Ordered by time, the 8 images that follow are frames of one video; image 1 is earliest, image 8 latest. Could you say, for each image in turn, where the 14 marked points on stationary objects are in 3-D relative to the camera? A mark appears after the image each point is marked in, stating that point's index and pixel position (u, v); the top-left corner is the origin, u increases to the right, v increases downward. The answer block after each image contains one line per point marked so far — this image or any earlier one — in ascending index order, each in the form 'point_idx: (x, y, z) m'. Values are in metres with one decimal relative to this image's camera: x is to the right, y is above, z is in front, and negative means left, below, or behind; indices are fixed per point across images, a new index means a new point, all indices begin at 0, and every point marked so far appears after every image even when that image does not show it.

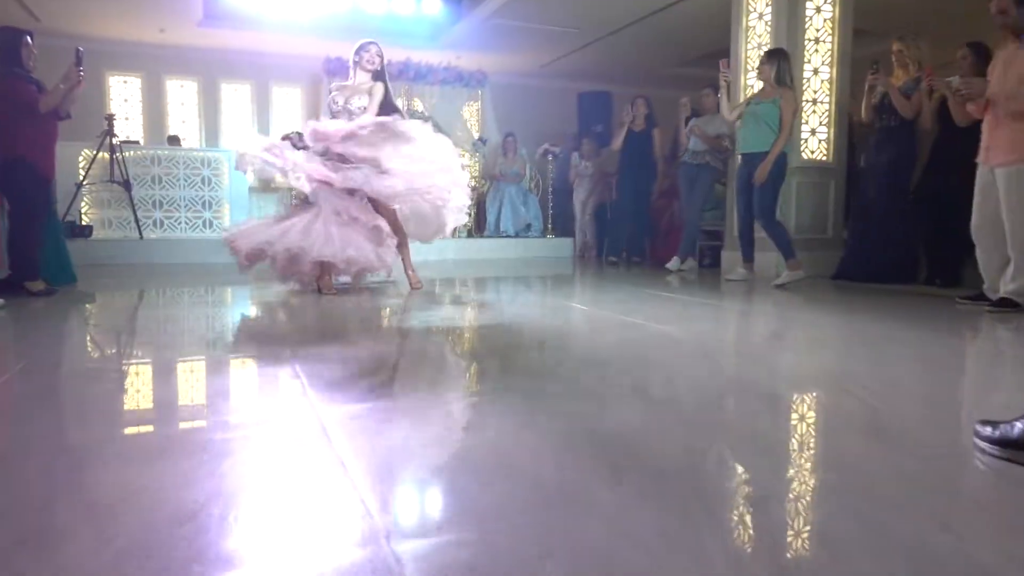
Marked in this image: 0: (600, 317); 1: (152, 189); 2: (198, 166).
0: (+0.4, -0.1, +3.4) m
1: (-3.6, +1.0, +7.3) m
2: (-3.2, +1.2, +7.4) m
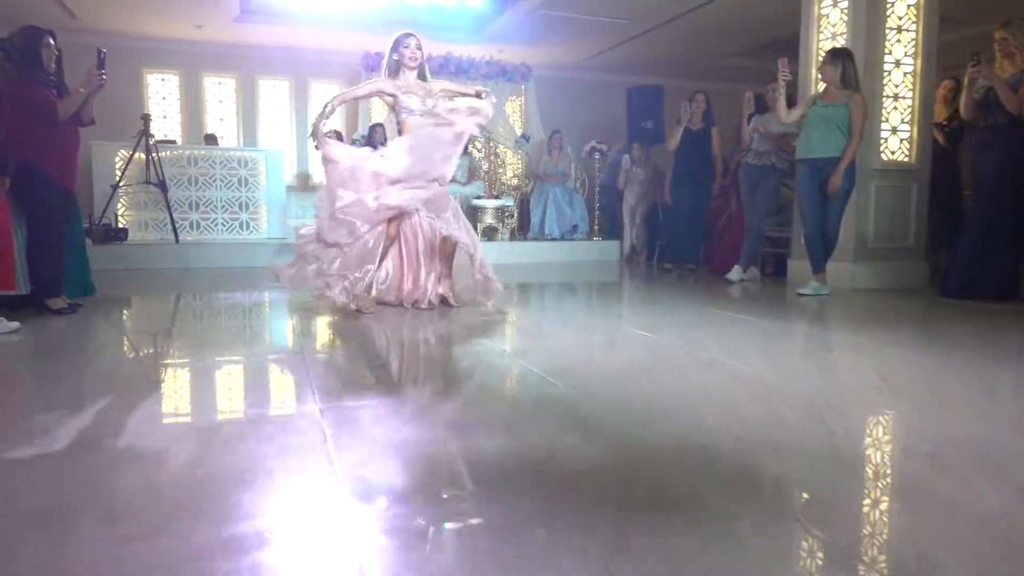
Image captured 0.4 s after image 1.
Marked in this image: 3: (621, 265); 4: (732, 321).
0: (+0.6, -0.2, +3.1) m
1: (-3.2, +1.0, +7.1) m
2: (-2.8, +1.2, +7.2) m
3: (+1.0, +0.2, +6.9) m
4: (+1.1, -0.2, +3.7) m
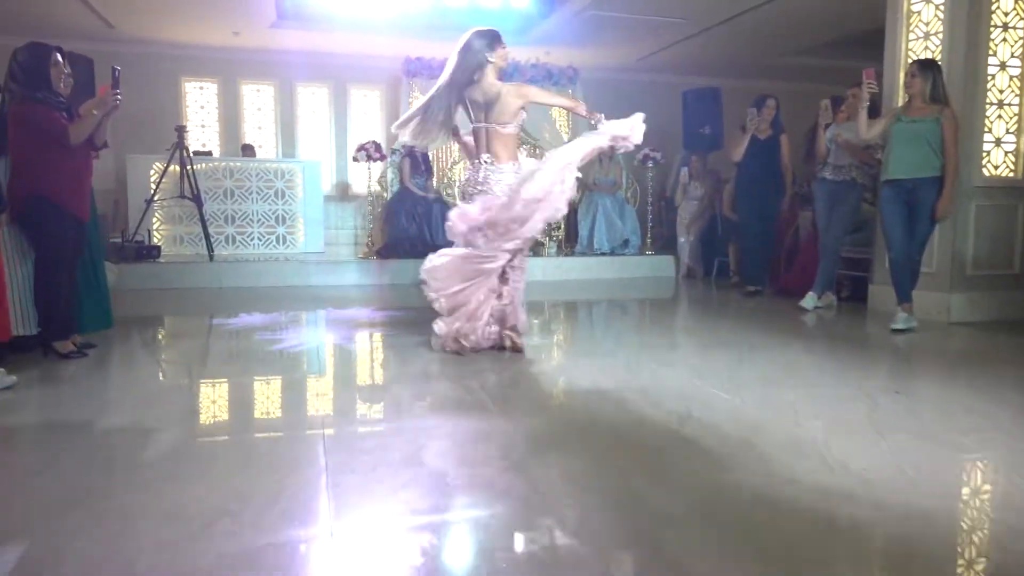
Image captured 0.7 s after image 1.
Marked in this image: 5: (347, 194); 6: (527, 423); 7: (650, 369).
0: (+0.8, -0.4, +2.6) m
1: (-2.7, +0.8, +6.9) m
2: (-2.3, +1.1, +6.9) m
3: (+1.5, 0.0, +6.4) m
4: (+1.4, -0.3, +3.3) m
5: (-2.0, +1.1, +8.5) m
6: (0.0, -0.4, +2.4) m
7: (+0.6, -0.3, +3.1) m
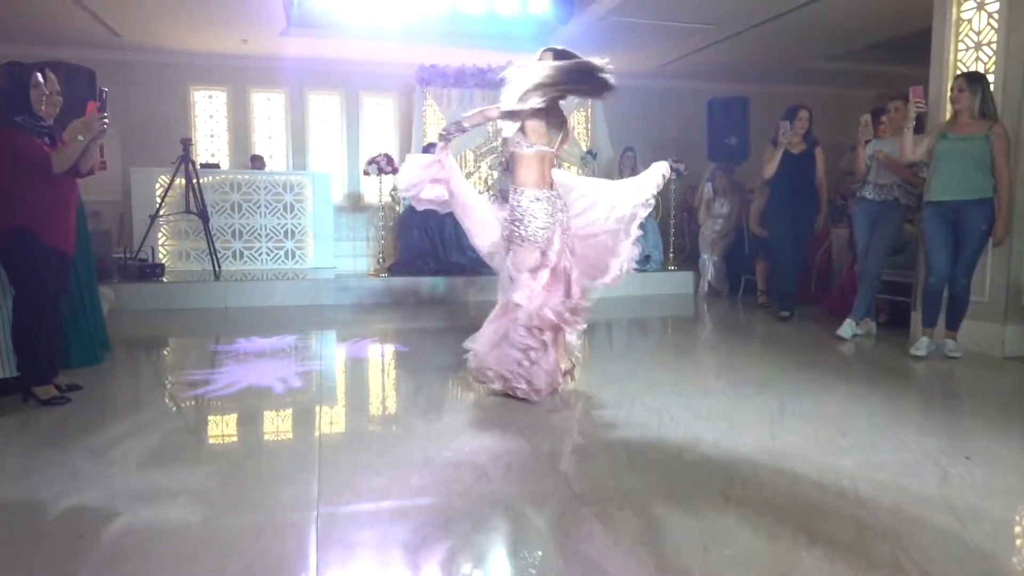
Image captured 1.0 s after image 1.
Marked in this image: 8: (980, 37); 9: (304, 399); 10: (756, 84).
0: (+0.9, -0.6, +2.3) m
1: (-2.6, +0.6, +6.6) m
2: (-2.2, +0.9, +6.7) m
3: (+1.6, -0.1, +6.1) m
4: (+1.4, -0.5, +3.0) m
5: (-1.8, +1.0, +8.3) m
6: (+0.1, -0.6, +2.1) m
7: (+0.7, -0.5, +2.9) m
8: (+2.6, +1.4, +4.0) m
9: (-0.9, -0.5, +3.2) m
10: (+3.0, +2.5, +8.9) m
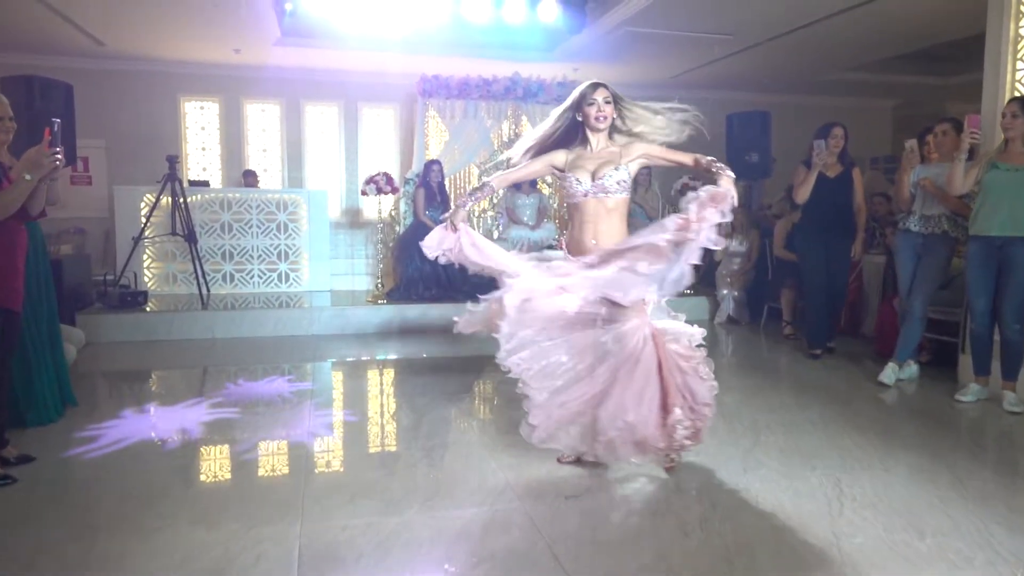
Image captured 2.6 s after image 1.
0: (+0.9, -0.8, +1.9) m
1: (-2.5, +0.4, +6.3) m
2: (-2.1, +0.7, +6.3) m
3: (+1.7, -0.3, +5.7) m
4: (+1.5, -0.7, +2.6) m
5: (-1.7, +0.7, +7.9) m
6: (+0.1, -0.8, +1.7) m
7: (+0.7, -0.7, +2.5) m
8: (+2.7, +1.2, +3.6) m
9: (-0.9, -0.7, +2.8) m
10: (+3.1, +2.3, +8.5) m
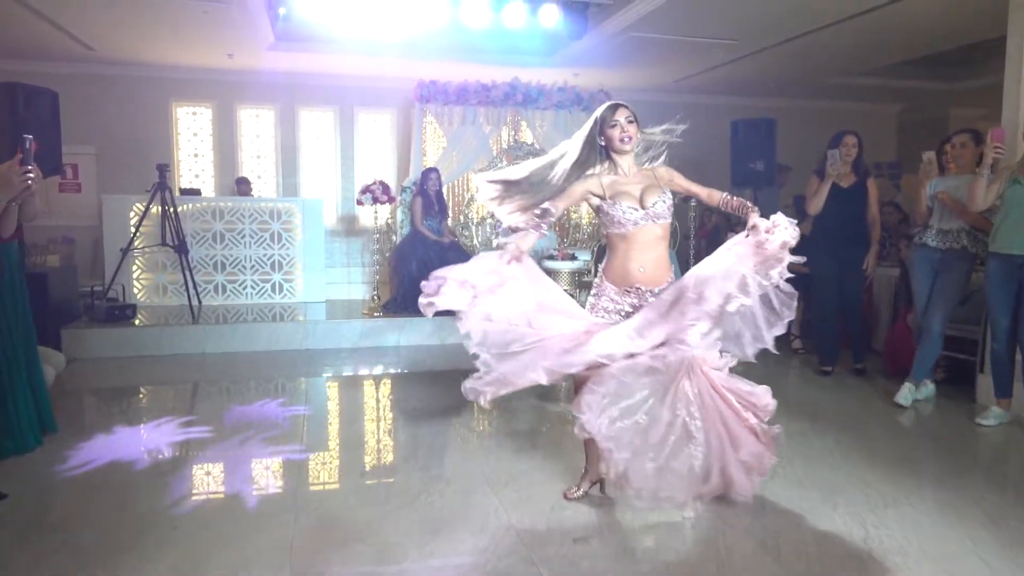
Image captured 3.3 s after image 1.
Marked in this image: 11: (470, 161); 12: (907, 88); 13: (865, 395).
0: (+1.0, -0.9, +1.8) m
1: (-2.5, +0.3, +6.1) m
2: (-2.1, +0.6, +6.1) m
3: (+1.7, -0.4, +5.5) m
4: (+1.5, -0.8, +2.4) m
5: (-1.7, +0.6, +7.7) m
6: (+0.2, -0.9, +1.5) m
7: (+0.7, -0.8, +2.3) m
8: (+2.7, +1.1, +3.5) m
9: (-0.8, -0.8, +2.6) m
10: (+3.1, +2.2, +8.4) m
11: (-0.4, +1.3, +7.1) m
12: (+4.4, +2.2, +8.1) m
13: (+2.0, -0.6, +4.1) m
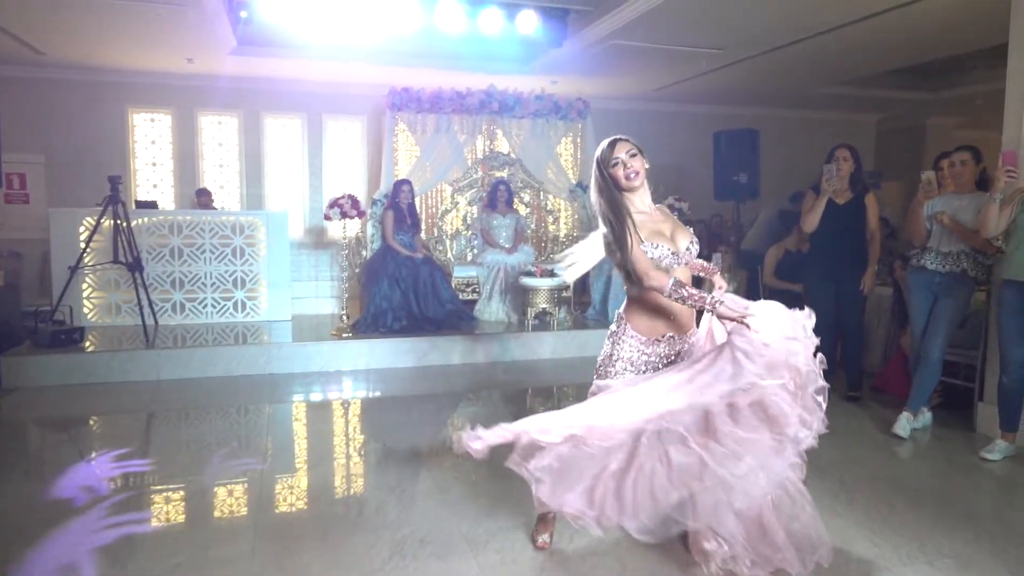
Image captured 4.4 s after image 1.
0: (+0.9, -1.0, +1.6) m
1: (-2.7, +0.2, +5.7) m
2: (-2.3, +0.4, +5.8) m
3: (+1.5, -0.6, +5.3) m
4: (+1.5, -0.9, +2.2) m
5: (-2.0, +0.5, +7.4) m
6: (+0.1, -1.0, +1.3) m
7: (+0.7, -0.9, +2.1) m
8: (+2.6, +1.0, +3.3) m
9: (-0.9, -0.9, +2.3) m
10: (+2.8, +2.0, +8.2) m
11: (-0.6, +1.1, +6.9) m
12: (+4.2, +2.1, +8.0) m
13: (+1.9, -0.7, +4.0) m
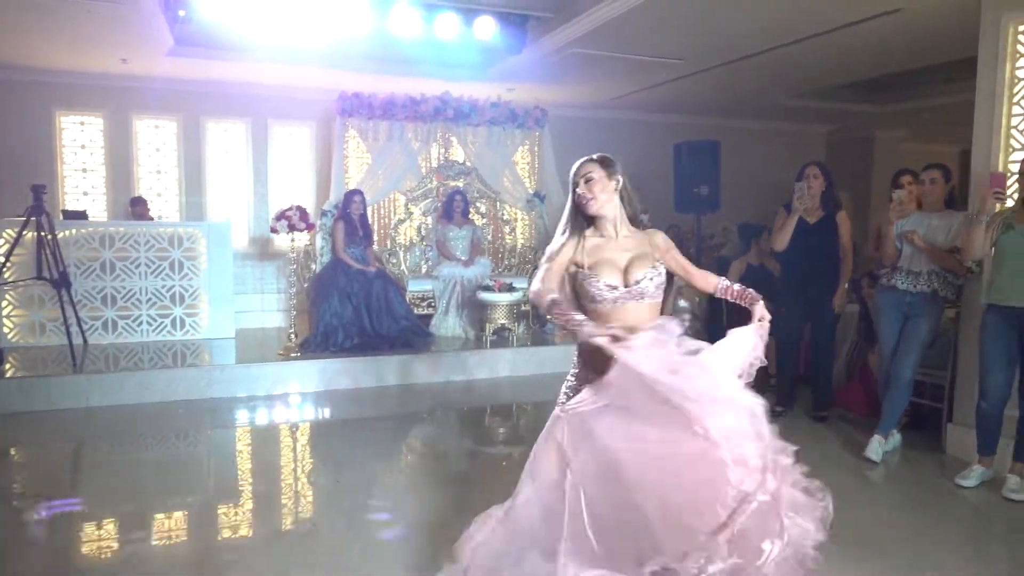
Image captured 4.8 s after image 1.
0: (+0.9, -1.1, +1.4) m
1: (-3.0, +0.1, +5.3) m
2: (-2.6, +0.3, +5.4) m
3: (+1.2, -0.7, +5.2) m
4: (+1.4, -1.0, +2.1) m
5: (-2.4, +0.4, +7.1) m
6: (+0.1, -1.1, +1.1) m
7: (+0.6, -1.0, +1.9) m
8: (+2.4, +0.9, +3.3) m
9: (-1.0, -1.0, +2.0) m
10: (+2.3, +1.9, +8.2) m
11: (-1.1, +1.0, +6.6) m
12: (+3.7, +2.0, +8.1) m
13: (+1.7, -0.8, +3.9) m
